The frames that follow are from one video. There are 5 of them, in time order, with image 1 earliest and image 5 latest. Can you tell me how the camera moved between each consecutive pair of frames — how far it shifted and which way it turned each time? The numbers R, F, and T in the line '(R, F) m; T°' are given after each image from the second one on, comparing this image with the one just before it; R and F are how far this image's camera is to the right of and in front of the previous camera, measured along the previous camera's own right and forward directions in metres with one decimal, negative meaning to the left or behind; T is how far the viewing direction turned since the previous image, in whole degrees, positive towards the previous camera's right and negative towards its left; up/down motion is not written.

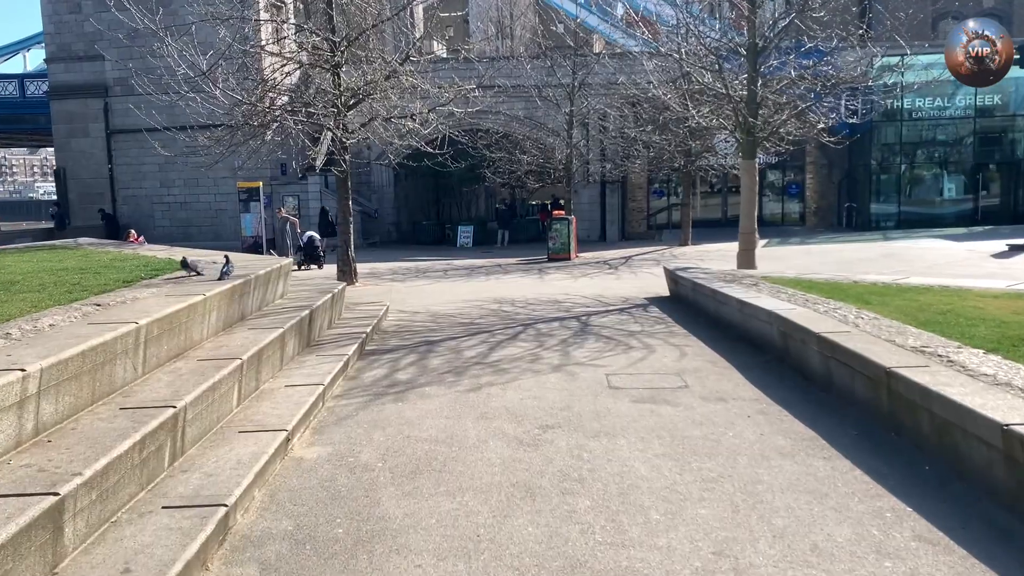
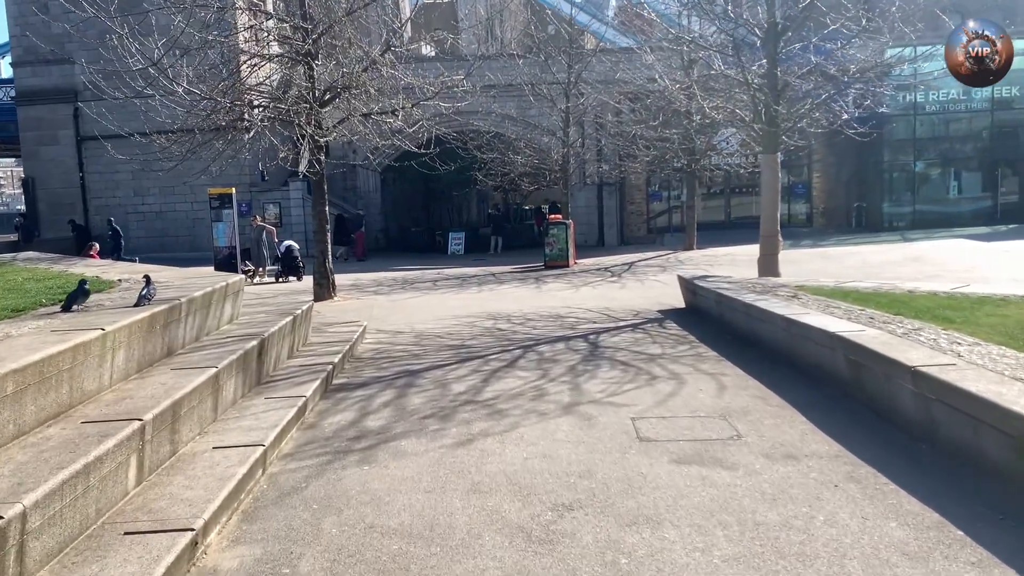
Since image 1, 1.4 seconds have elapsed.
(0.0, +1.6) m; 0°
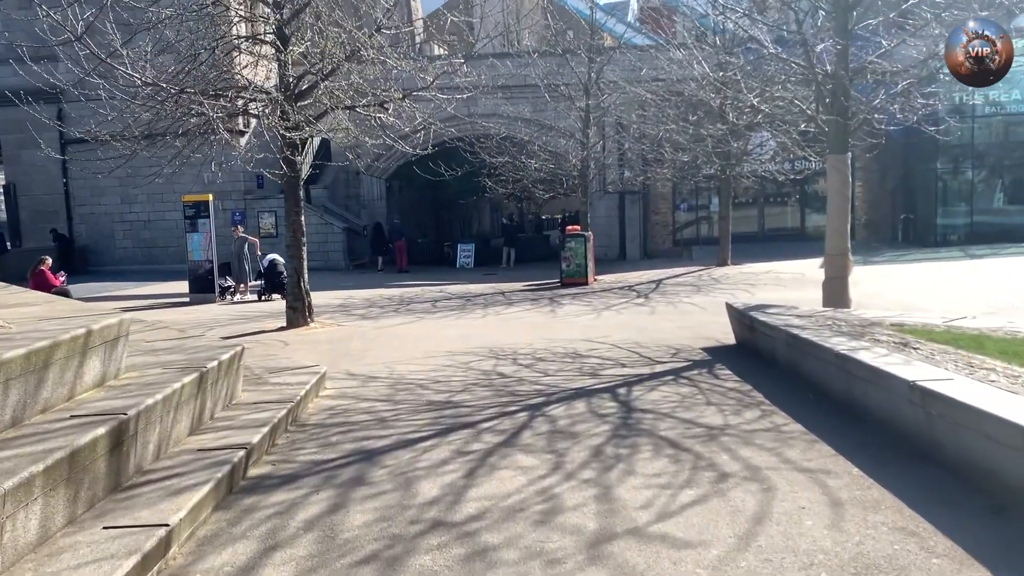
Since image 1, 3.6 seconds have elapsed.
(+0.1, +2.5) m; -1°
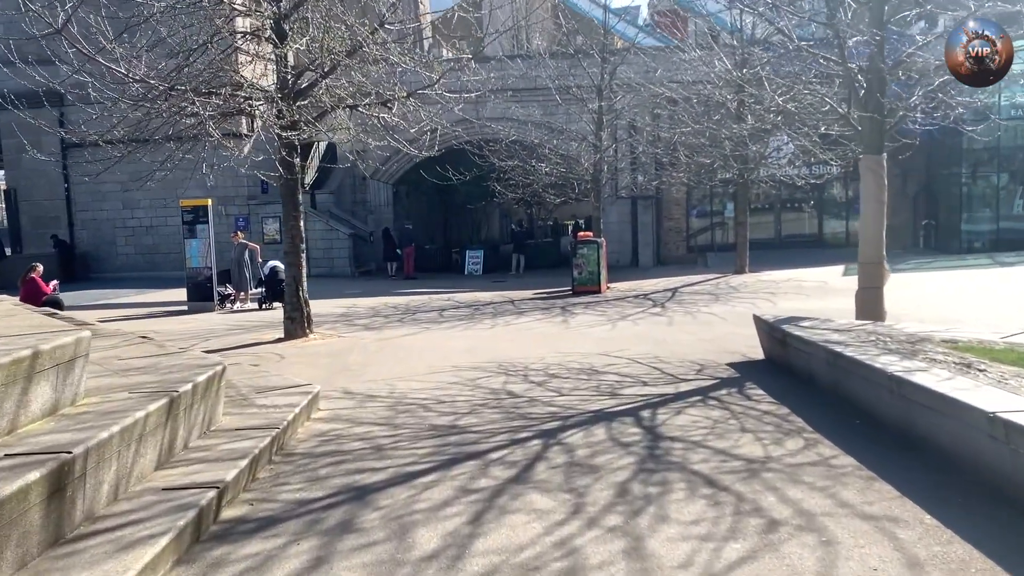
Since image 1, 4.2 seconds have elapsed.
(0.0, +0.7) m; -1°
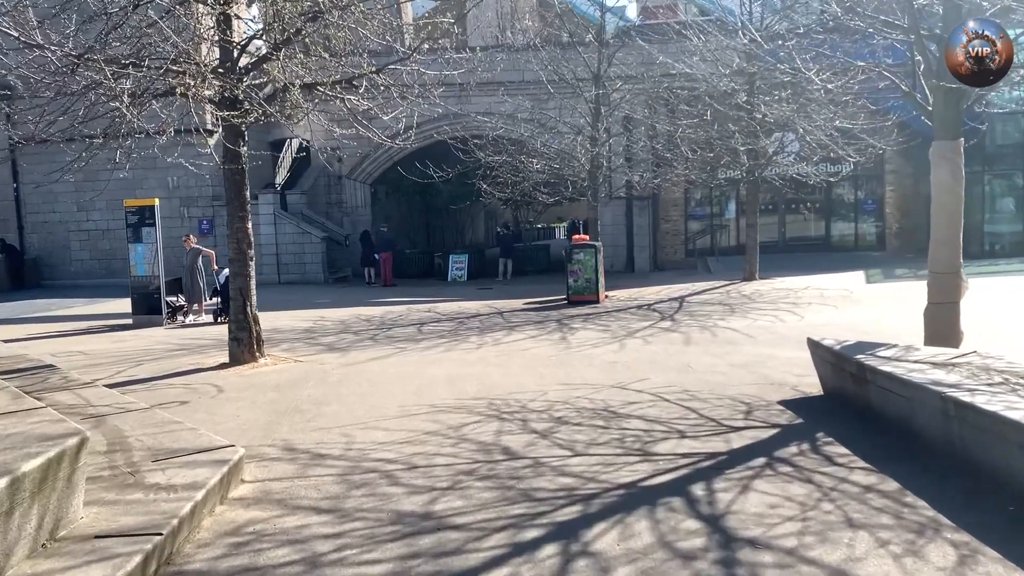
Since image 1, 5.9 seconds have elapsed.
(-0.1, +2.0) m; +1°
